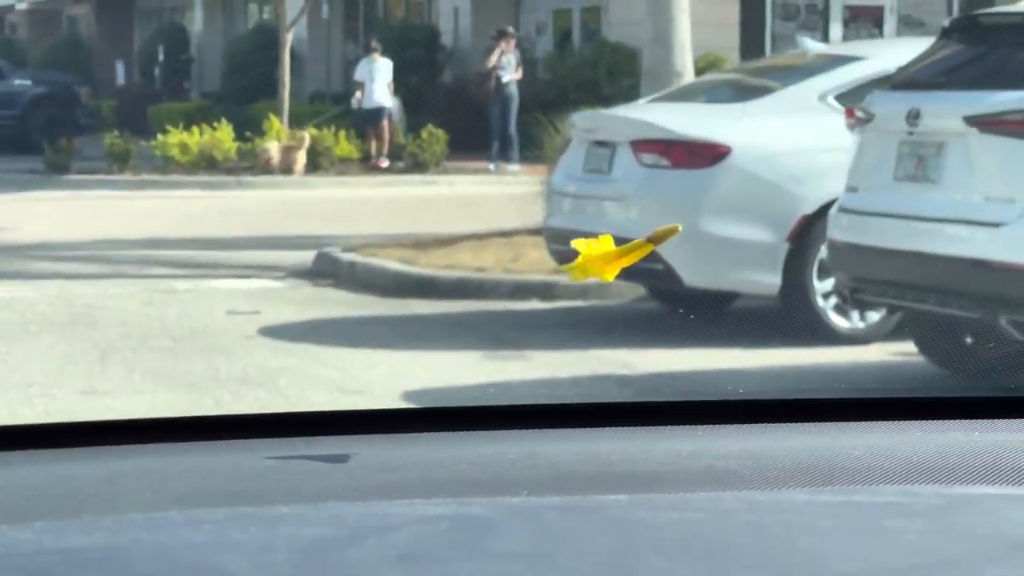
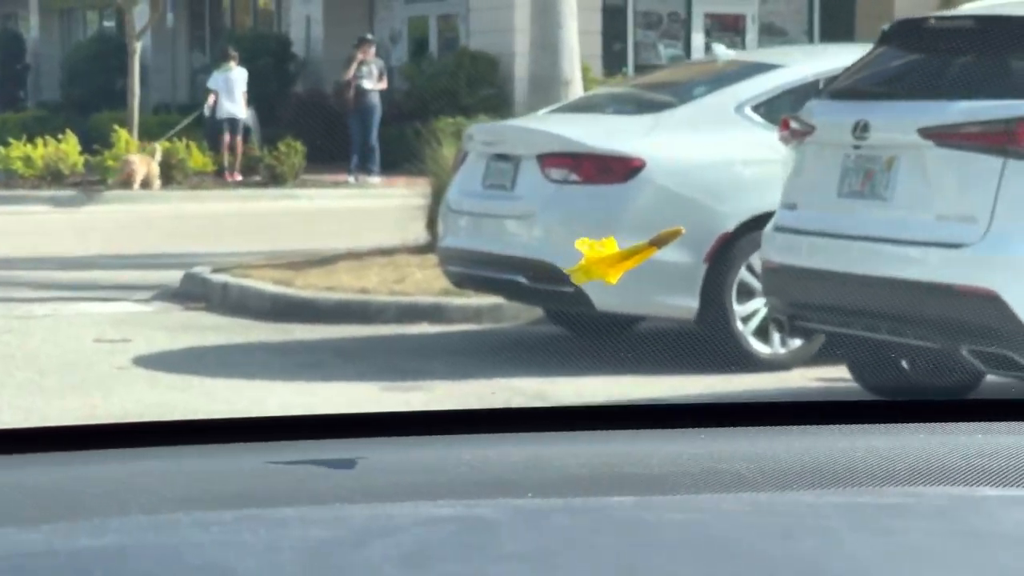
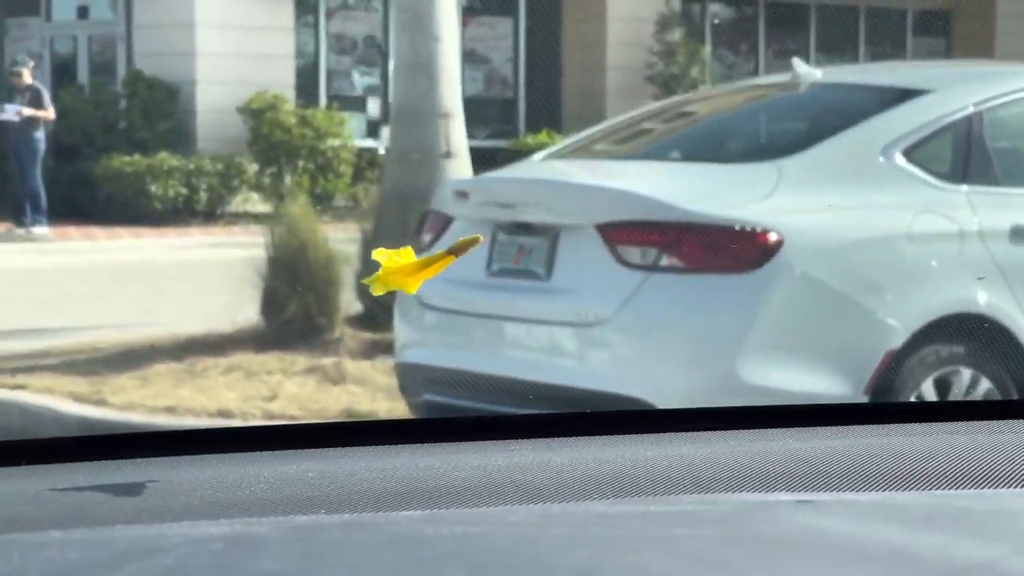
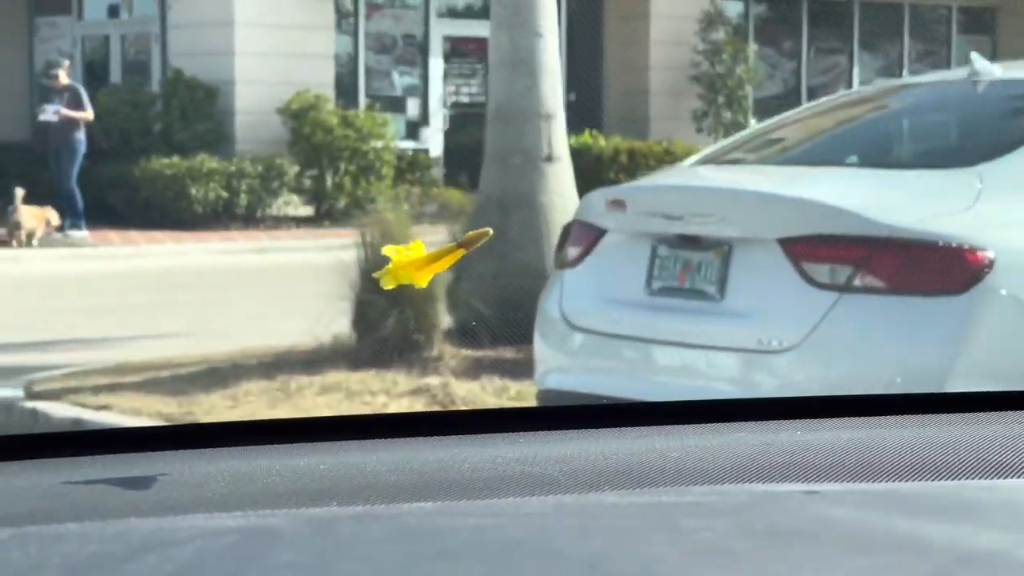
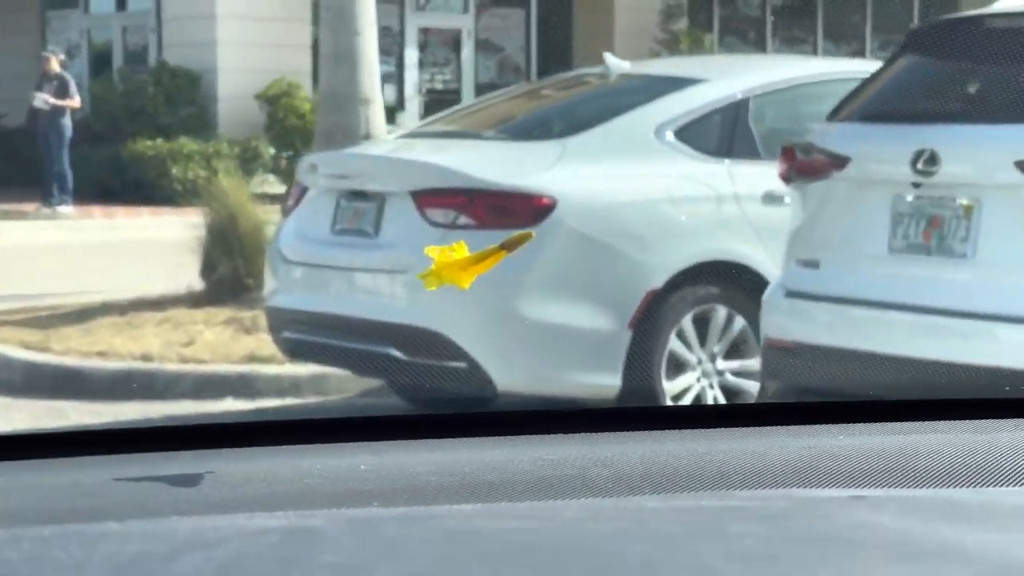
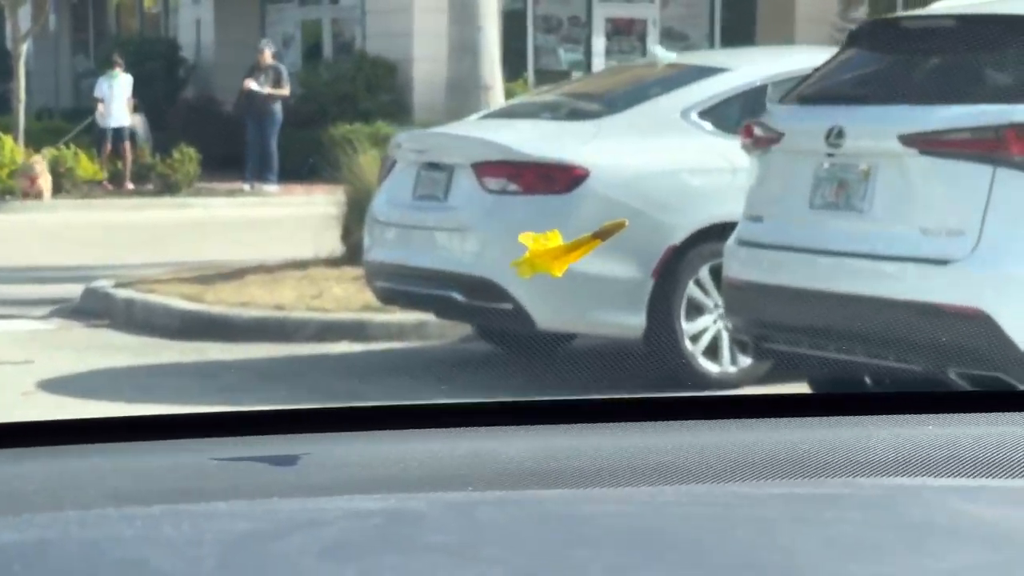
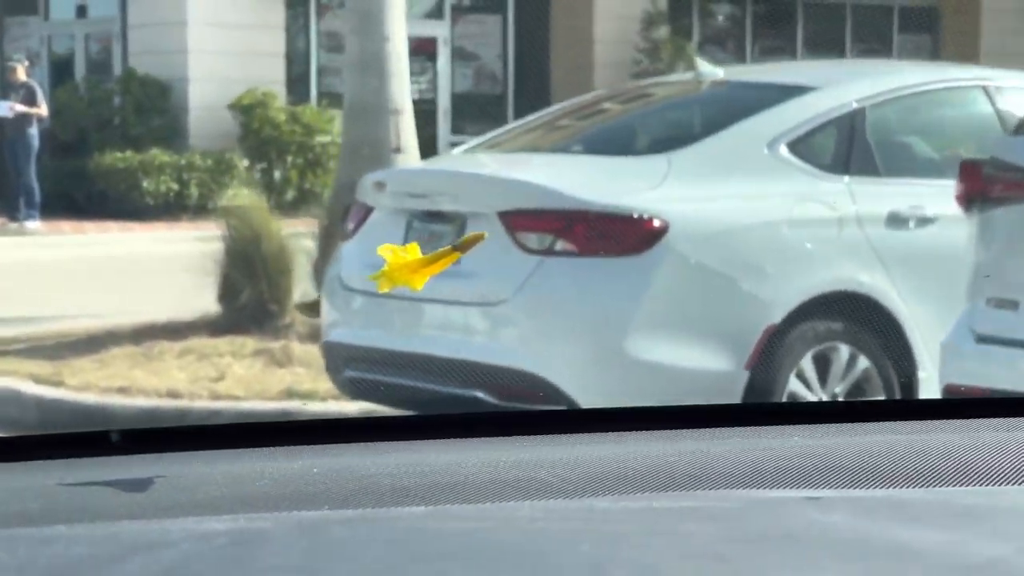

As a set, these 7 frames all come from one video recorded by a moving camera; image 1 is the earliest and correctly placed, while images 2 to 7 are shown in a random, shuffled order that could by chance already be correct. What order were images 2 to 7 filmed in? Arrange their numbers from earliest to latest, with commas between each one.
2, 6, 5, 7, 3, 4
